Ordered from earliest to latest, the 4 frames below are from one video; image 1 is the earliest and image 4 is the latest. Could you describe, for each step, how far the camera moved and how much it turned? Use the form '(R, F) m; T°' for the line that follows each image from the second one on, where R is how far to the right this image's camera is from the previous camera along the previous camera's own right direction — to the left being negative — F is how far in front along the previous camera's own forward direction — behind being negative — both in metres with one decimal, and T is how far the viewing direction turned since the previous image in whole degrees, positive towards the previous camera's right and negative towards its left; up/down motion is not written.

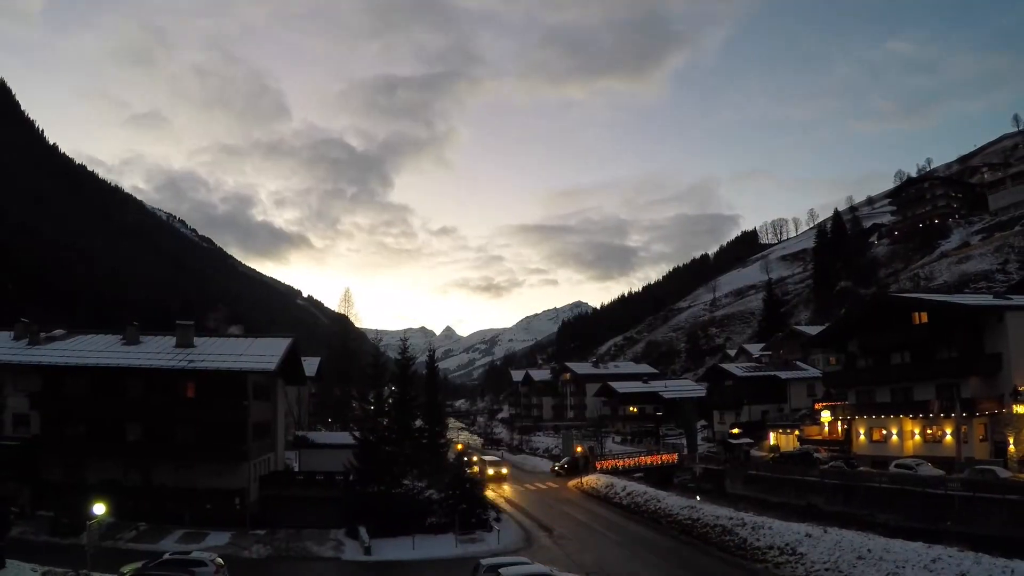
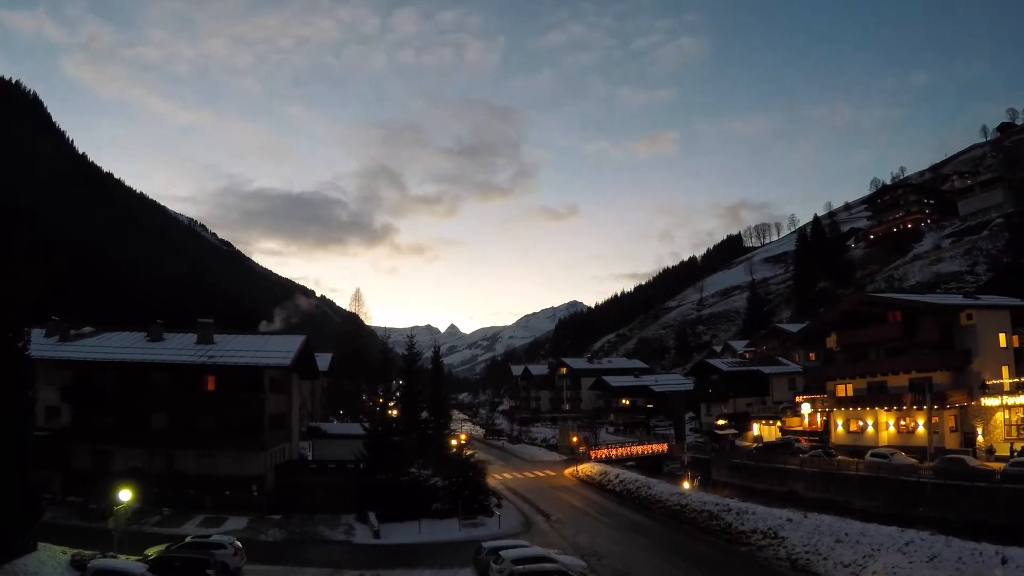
(+0.1, -1.8) m; 0°
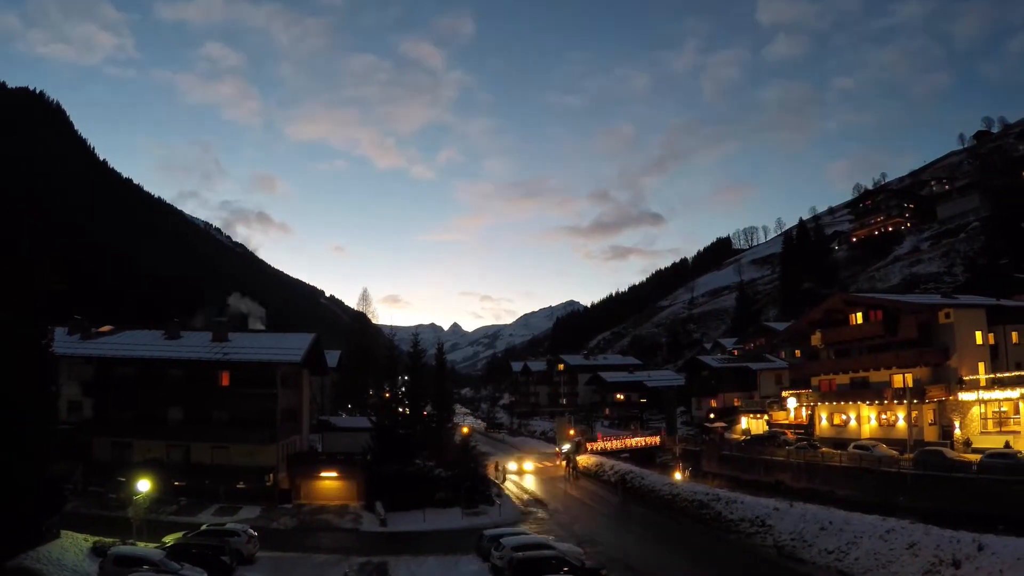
(+0.1, -1.5) m; 0°
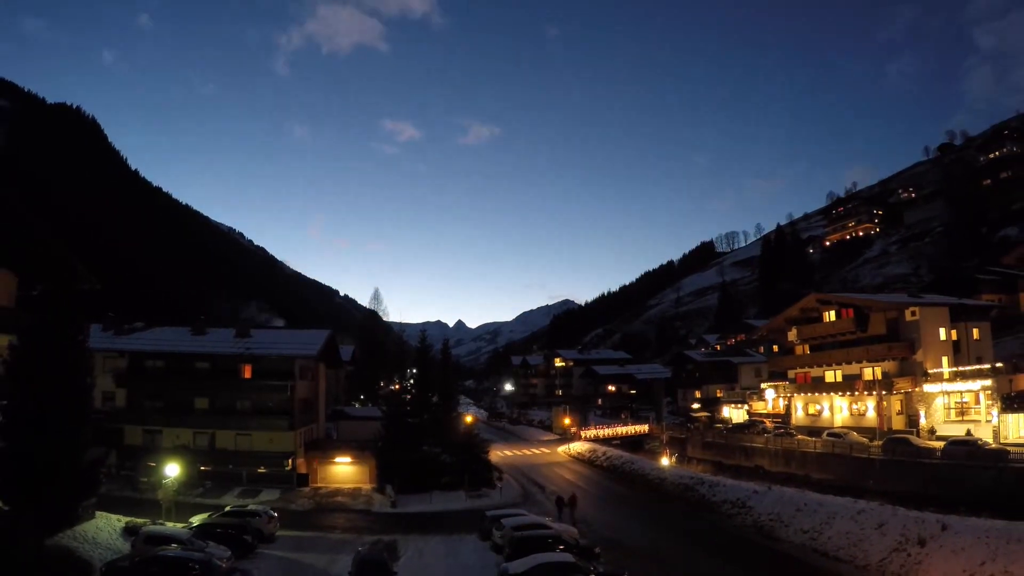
(+0.2, -2.6) m; 0°
